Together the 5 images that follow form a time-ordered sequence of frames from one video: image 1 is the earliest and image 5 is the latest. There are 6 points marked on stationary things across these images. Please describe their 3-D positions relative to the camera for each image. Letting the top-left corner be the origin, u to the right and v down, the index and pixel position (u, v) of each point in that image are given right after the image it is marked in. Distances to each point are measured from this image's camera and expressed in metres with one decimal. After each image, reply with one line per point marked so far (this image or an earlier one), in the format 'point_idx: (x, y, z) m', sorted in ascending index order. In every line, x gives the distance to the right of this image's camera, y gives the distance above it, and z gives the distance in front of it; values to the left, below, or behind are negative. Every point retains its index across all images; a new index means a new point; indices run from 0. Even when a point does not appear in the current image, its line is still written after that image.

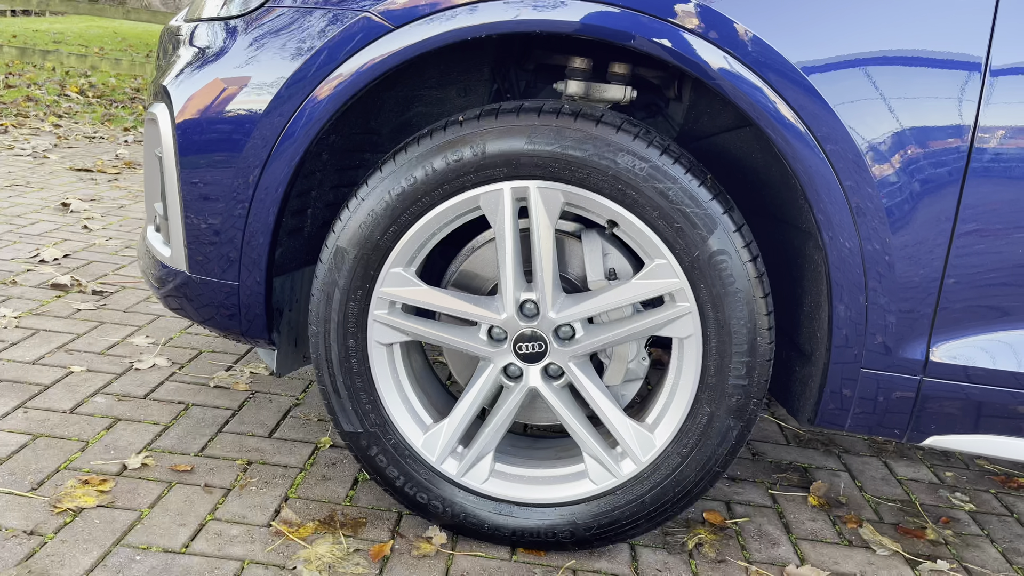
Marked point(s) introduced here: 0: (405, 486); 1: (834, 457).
0: (-0.2, -0.4, +1.5) m
1: (+0.8, -0.4, +2.0) m
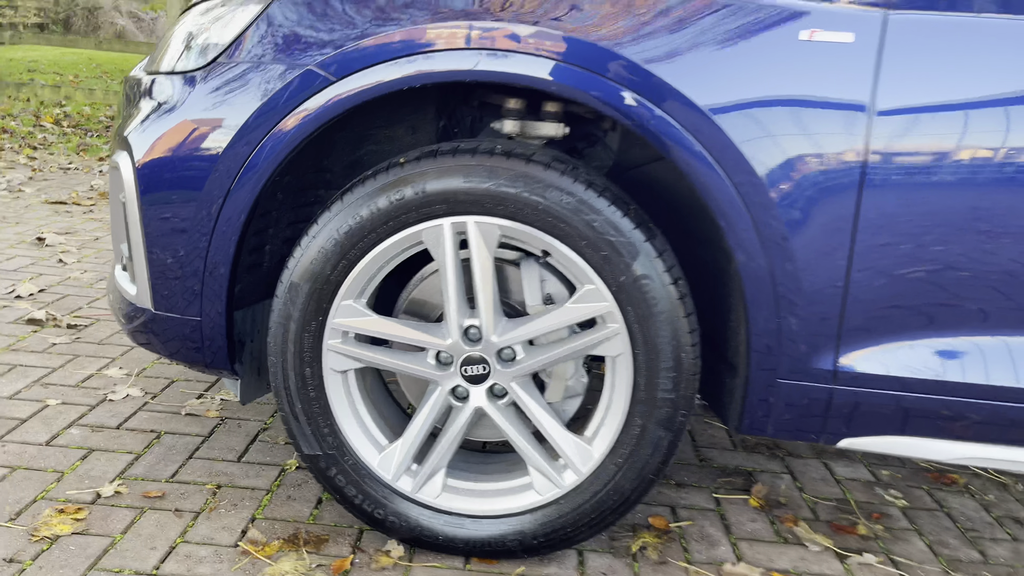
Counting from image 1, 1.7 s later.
0: (-0.3, -0.4, +1.5) m
1: (+0.7, -0.4, +2.1) m
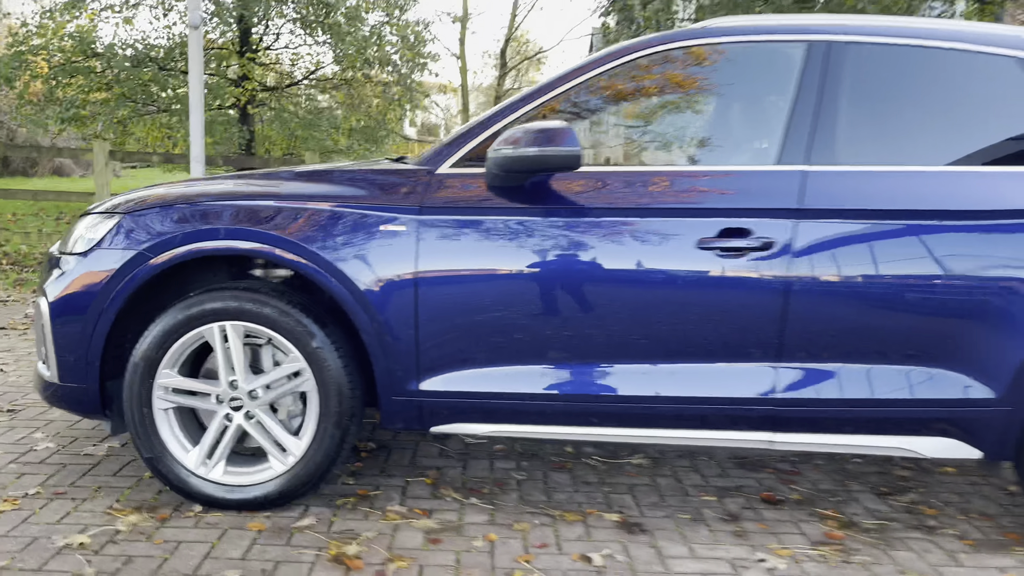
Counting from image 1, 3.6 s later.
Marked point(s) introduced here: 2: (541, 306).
0: (-1.2, -0.7, +2.8) m
1: (-0.2, -0.7, +3.4) m
2: (+0.1, -0.1, +2.7) m
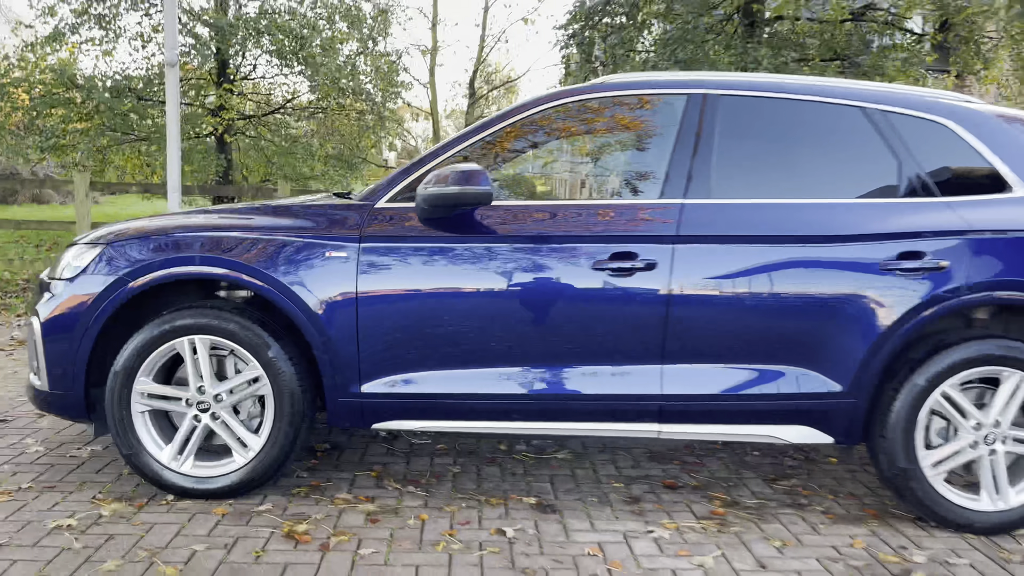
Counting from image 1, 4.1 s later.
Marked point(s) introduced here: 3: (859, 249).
0: (-1.4, -0.7, +3.2) m
1: (-0.5, -0.8, +3.9) m
2: (-0.2, -0.1, +3.2) m
3: (+1.3, +0.1, +3.1) m
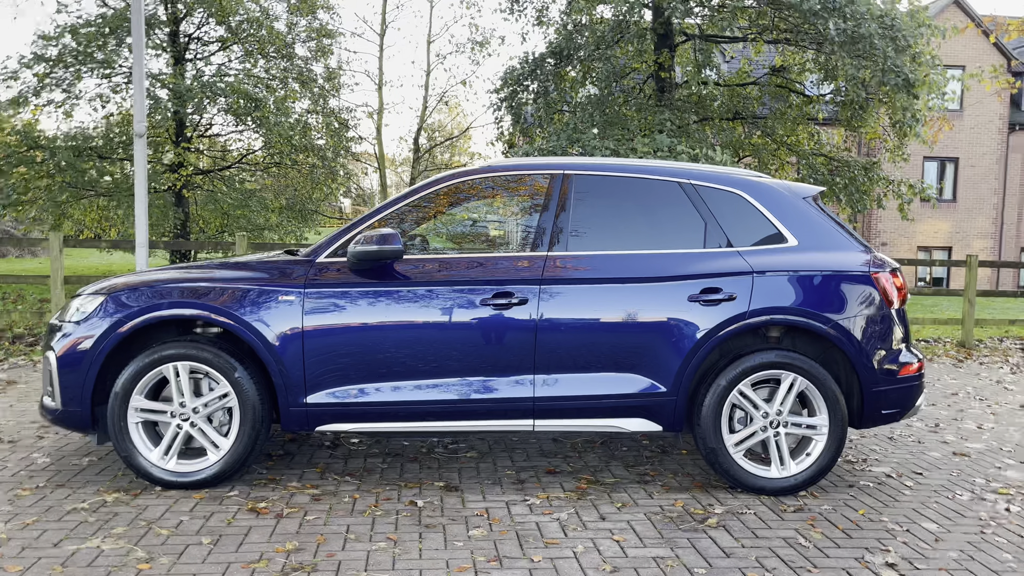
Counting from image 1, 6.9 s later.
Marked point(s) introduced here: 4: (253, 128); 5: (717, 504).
0: (-1.9, -0.9, +4.2) m
1: (-1.0, -1.0, +4.9) m
2: (-0.7, -0.3, +4.2) m
3: (+0.8, 0.0, +4.2) m
4: (-4.5, +2.7, +14.2) m
5: (+1.0, -1.1, +4.1) m
